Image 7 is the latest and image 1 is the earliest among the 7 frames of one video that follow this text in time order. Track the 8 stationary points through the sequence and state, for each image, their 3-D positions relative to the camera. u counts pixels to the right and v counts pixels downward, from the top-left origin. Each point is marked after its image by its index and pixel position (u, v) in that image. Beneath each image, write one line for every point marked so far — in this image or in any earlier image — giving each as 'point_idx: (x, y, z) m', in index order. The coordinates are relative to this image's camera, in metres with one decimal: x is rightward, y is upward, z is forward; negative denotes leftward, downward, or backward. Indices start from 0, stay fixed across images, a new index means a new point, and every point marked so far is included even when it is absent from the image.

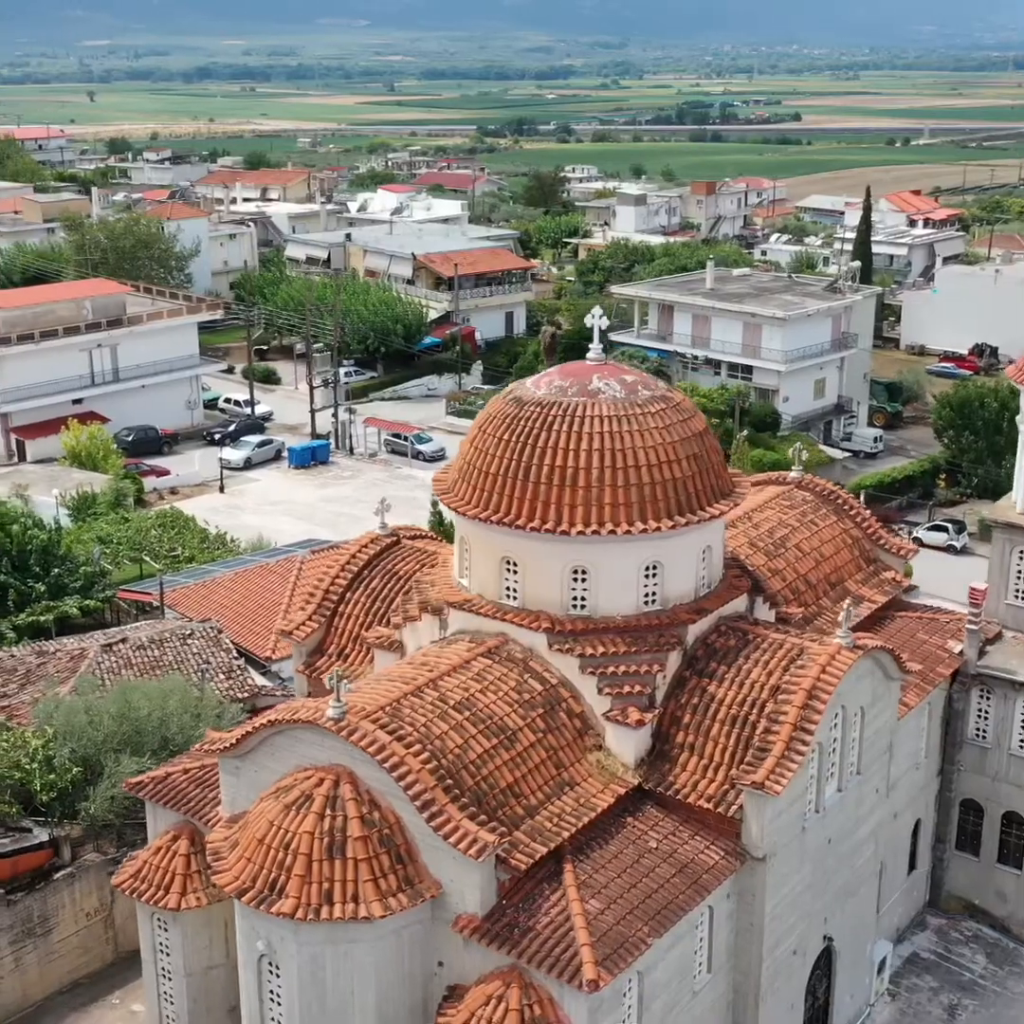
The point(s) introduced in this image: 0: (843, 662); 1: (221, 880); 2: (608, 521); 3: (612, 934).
0: (+4.5, -2.1, +19.4) m
1: (-3.5, -4.5, +17.4) m
2: (+1.3, -0.1, +19.7) m
3: (+1.2, -5.0, +16.9) m
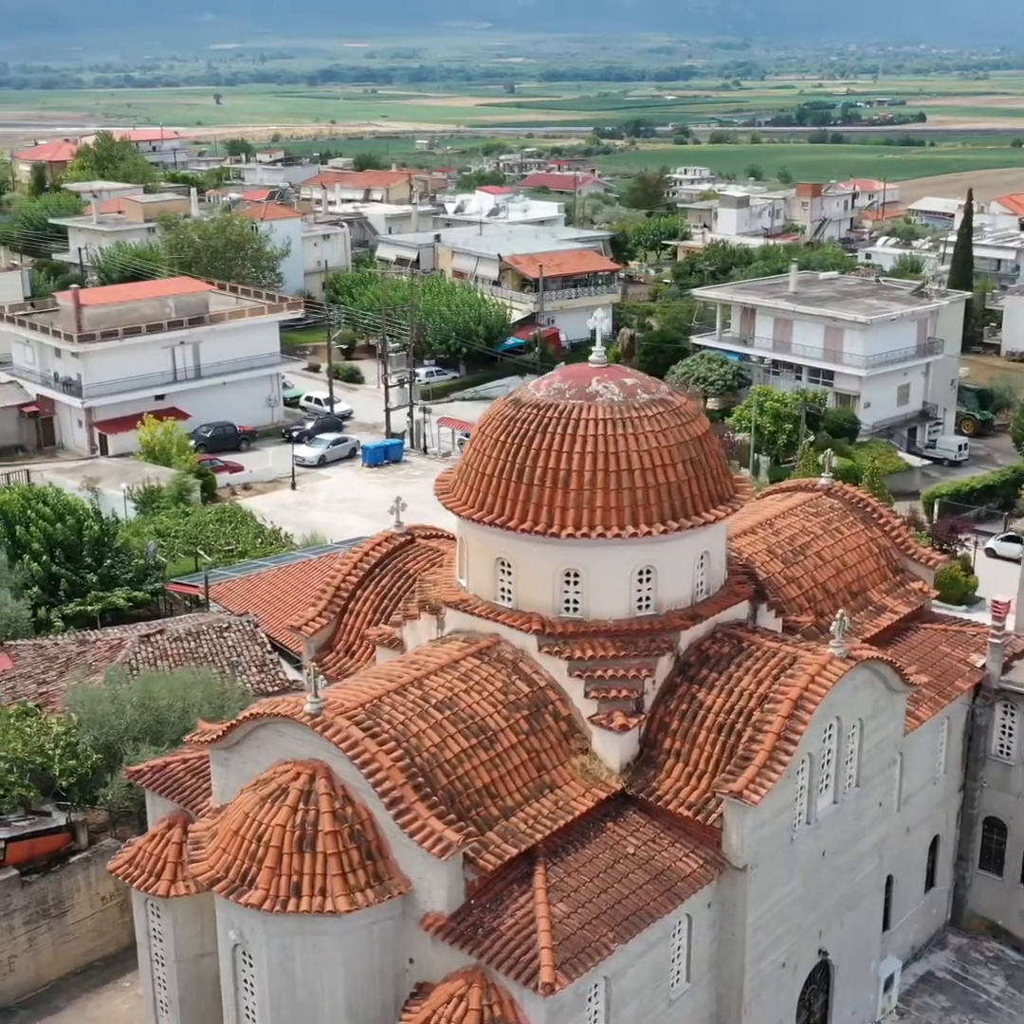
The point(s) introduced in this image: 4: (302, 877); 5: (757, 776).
0: (+4.3, -2.2, +19.1) m
1: (-3.9, -4.5, +17.8) m
2: (+1.2, -0.2, +19.6) m
3: (+0.7, -5.0, +16.9) m
4: (-2.5, -4.4, +17.2) m
5: (+3.1, -3.4, +18.3) m
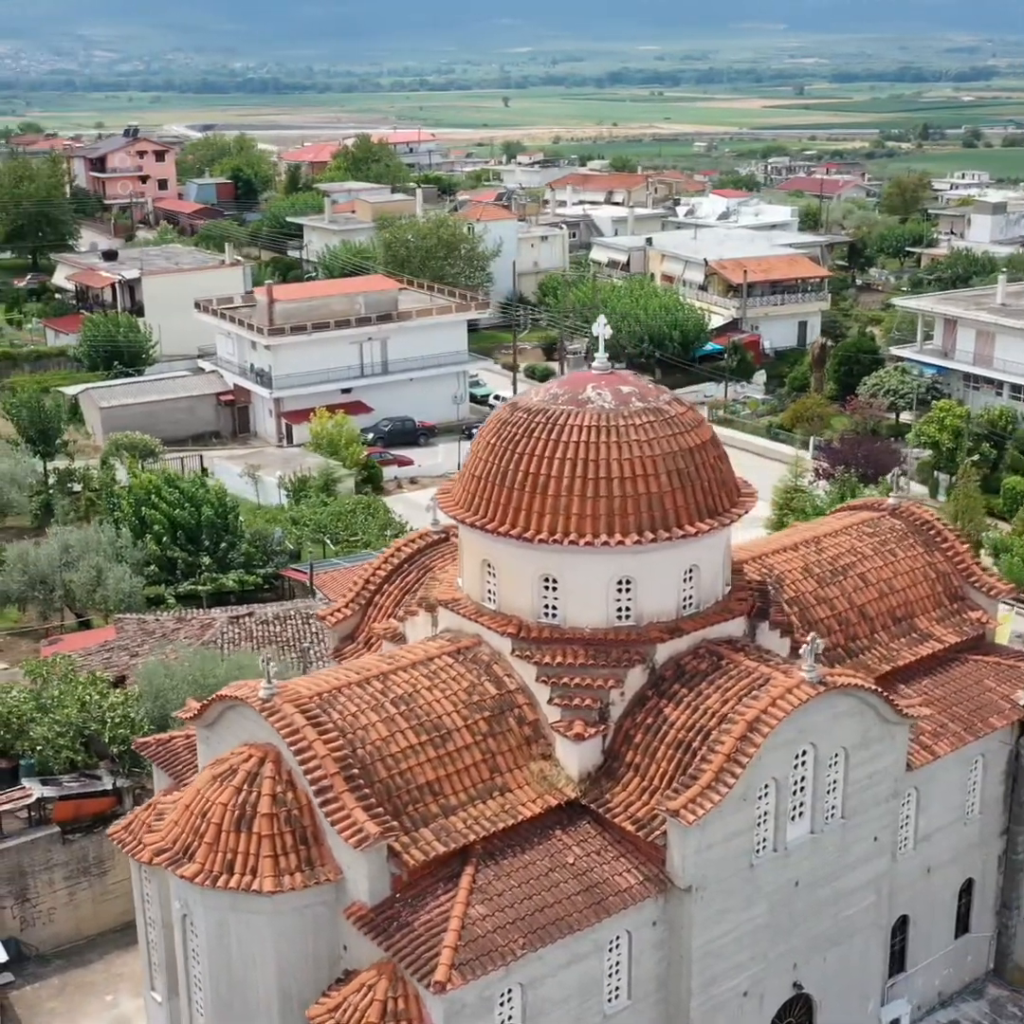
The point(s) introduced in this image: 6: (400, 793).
0: (+3.7, -2.4, +18.5) m
1: (-4.7, -4.3, +18.6) m
2: (+0.8, -0.3, +19.6) m
3: (-0.3, -5.1, +16.9) m
4: (-3.5, -4.3, +17.9) m
5: (+2.3, -3.6, +17.9) m
6: (-1.4, -3.6, +18.2) m
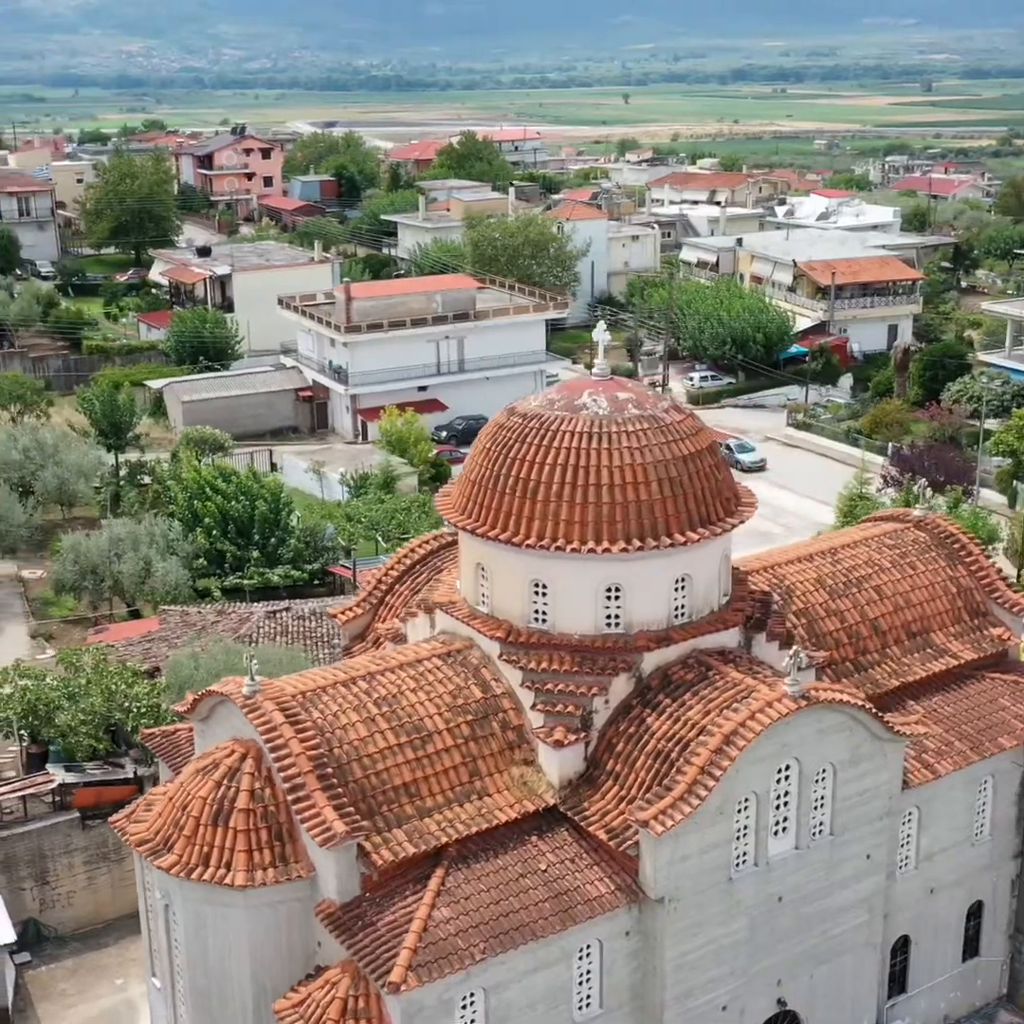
0: (+3.4, -2.6, +18.3) m
1: (-5.0, -4.3, +19.1) m
2: (+0.7, -0.4, +19.5) m
3: (-0.8, -5.2, +17.0) m
4: (-3.8, -4.3, +18.2) m
5: (+2.0, -3.7, +17.8) m
6: (-1.8, -3.6, +18.3) m
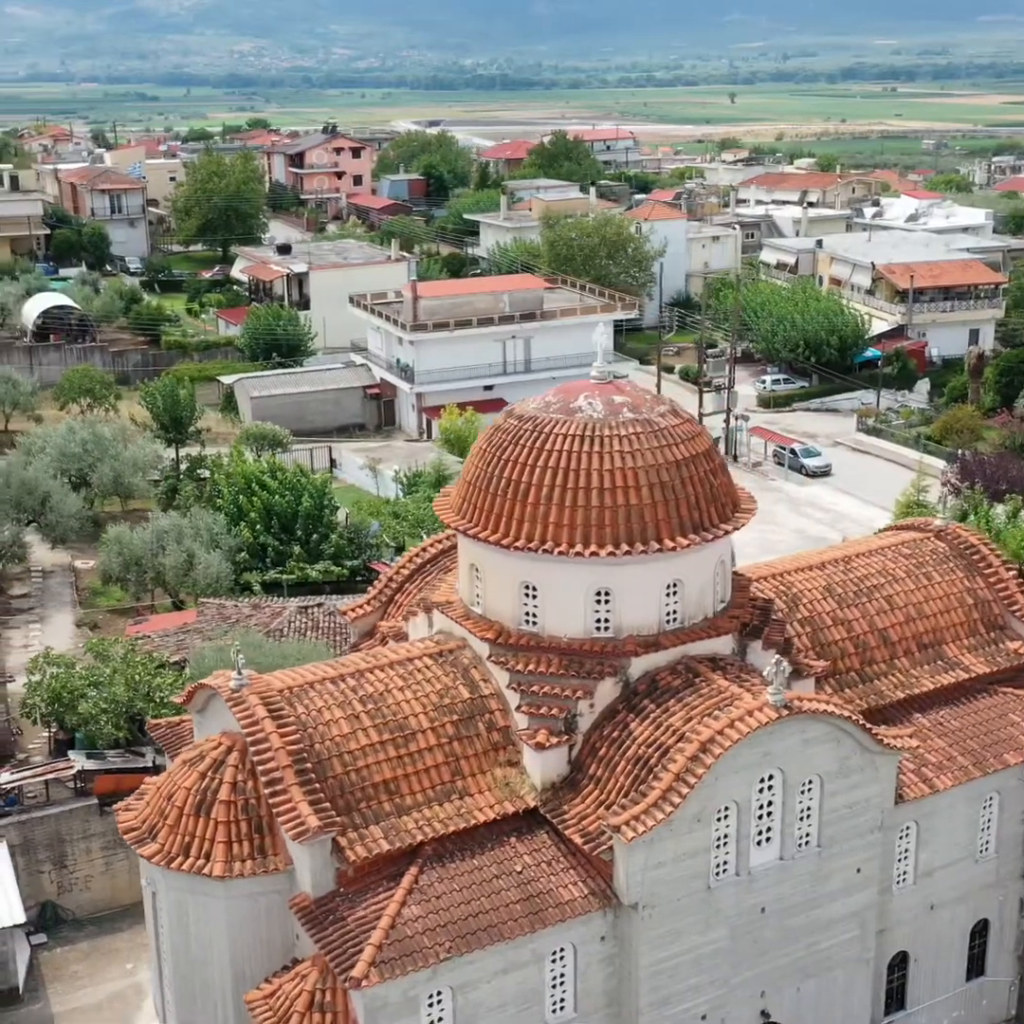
0: (+3.1, -2.7, +18.1) m
1: (-5.3, -4.2, +19.4) m
2: (+0.5, -0.4, +19.5) m
3: (-1.2, -5.2, +17.1) m
4: (-4.2, -4.3, +18.5) m
5: (+1.6, -3.8, +17.7) m
6: (-2.1, -3.6, +18.5) m
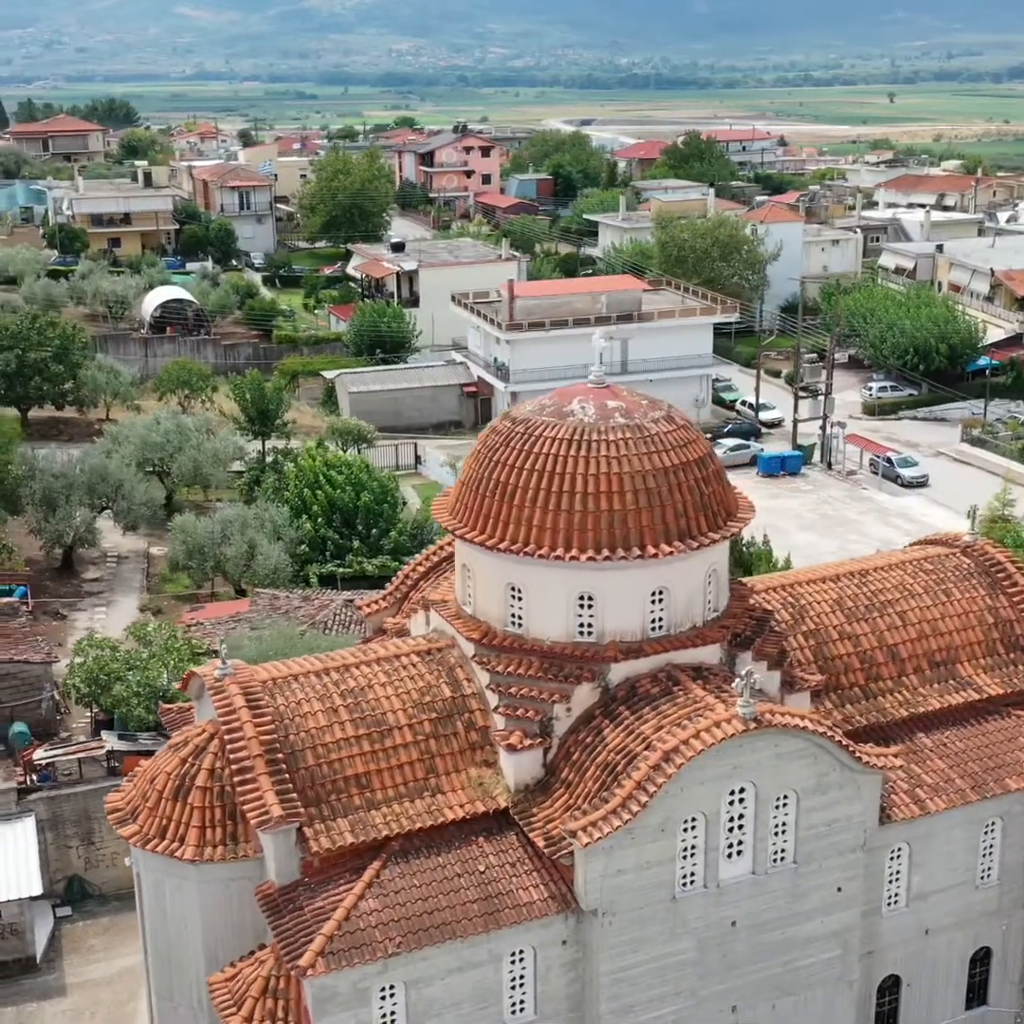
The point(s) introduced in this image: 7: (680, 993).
0: (+2.7, -2.8, +17.9) m
1: (-5.6, -4.0, +20.1) m
2: (+0.3, -0.4, +19.6) m
3: (-1.8, -5.1, +17.4) m
4: (-4.6, -4.1, +19.0) m
5: (+1.1, -3.8, +17.7) m
6: (-2.5, -3.6, +18.8) m
7: (+2.2, -6.5, +19.0) m
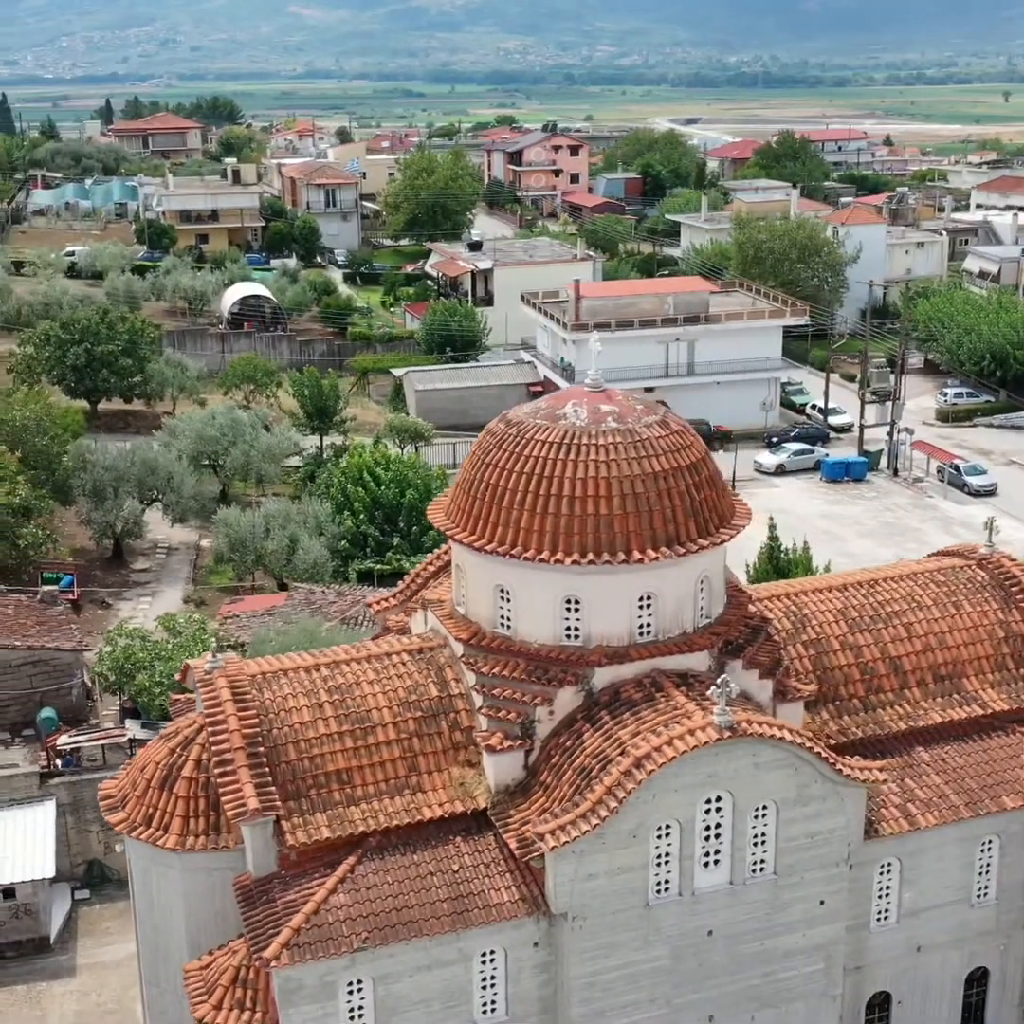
0: (+2.3, -2.9, +17.8) m
1: (-5.8, -4.0, +20.5) m
2: (+0.1, -0.5, +19.6) m
3: (-2.3, -5.1, +17.6) m
4: (-4.9, -4.1, +19.4) m
5: (+0.7, -3.9, +17.7) m
6: (-2.8, -3.5, +19.0) m
7: (+1.9, -6.5, +18.9) m
